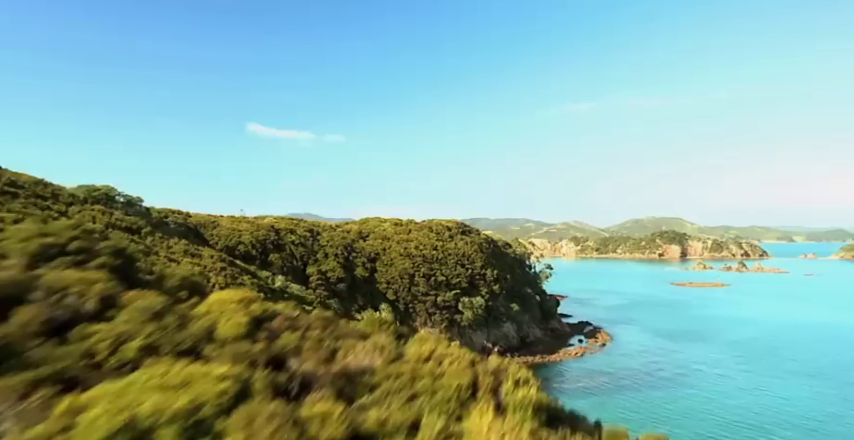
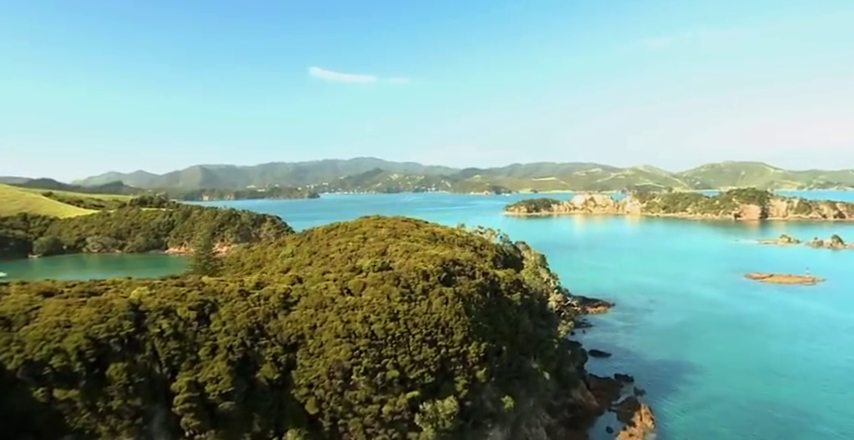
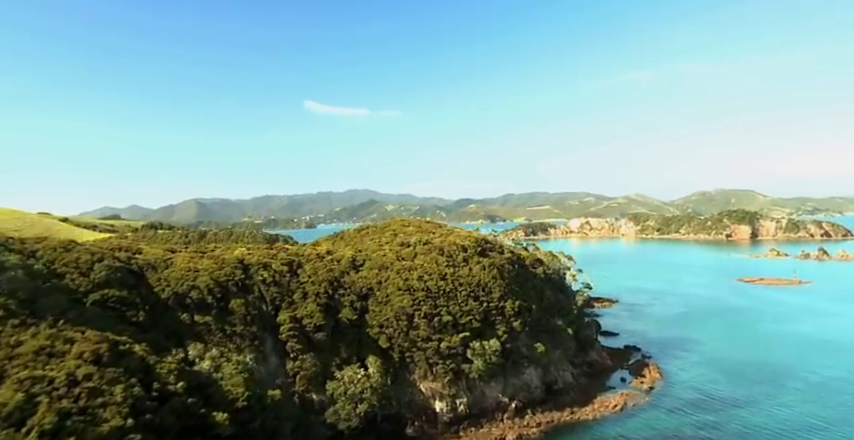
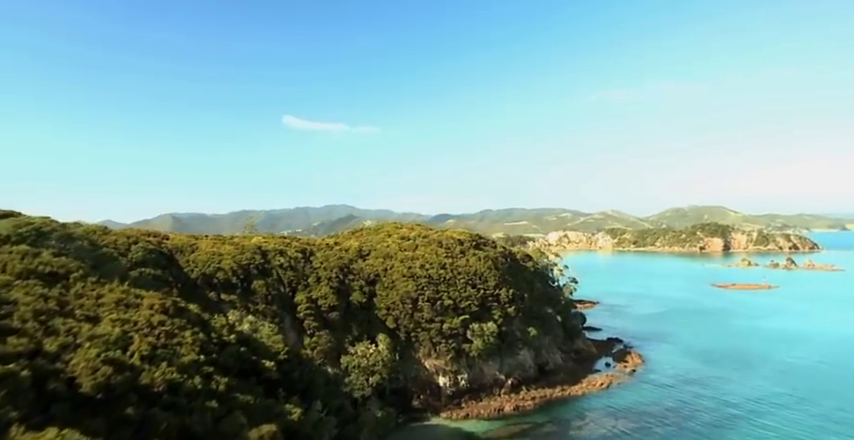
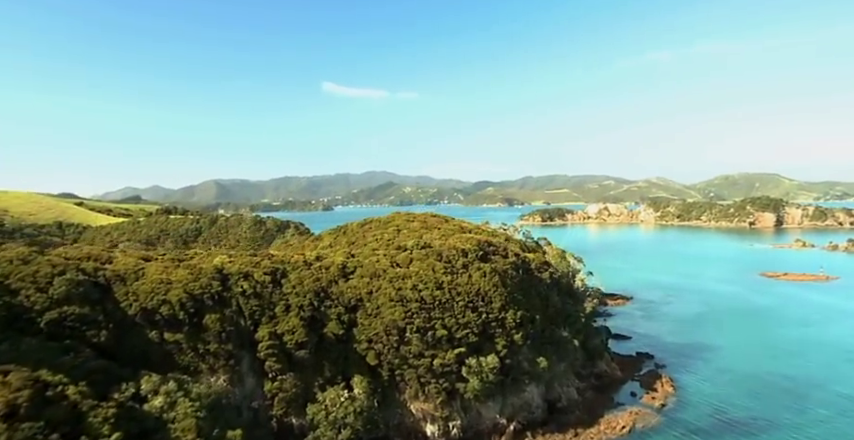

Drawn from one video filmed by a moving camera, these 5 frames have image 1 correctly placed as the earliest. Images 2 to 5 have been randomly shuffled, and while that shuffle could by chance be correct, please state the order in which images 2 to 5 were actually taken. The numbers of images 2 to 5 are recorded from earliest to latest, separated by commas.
4, 3, 5, 2
